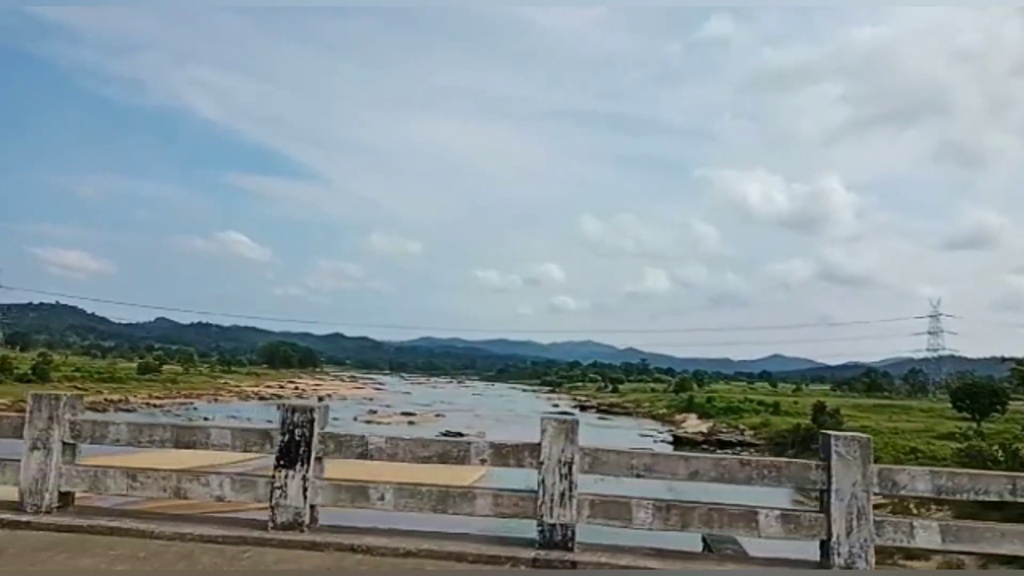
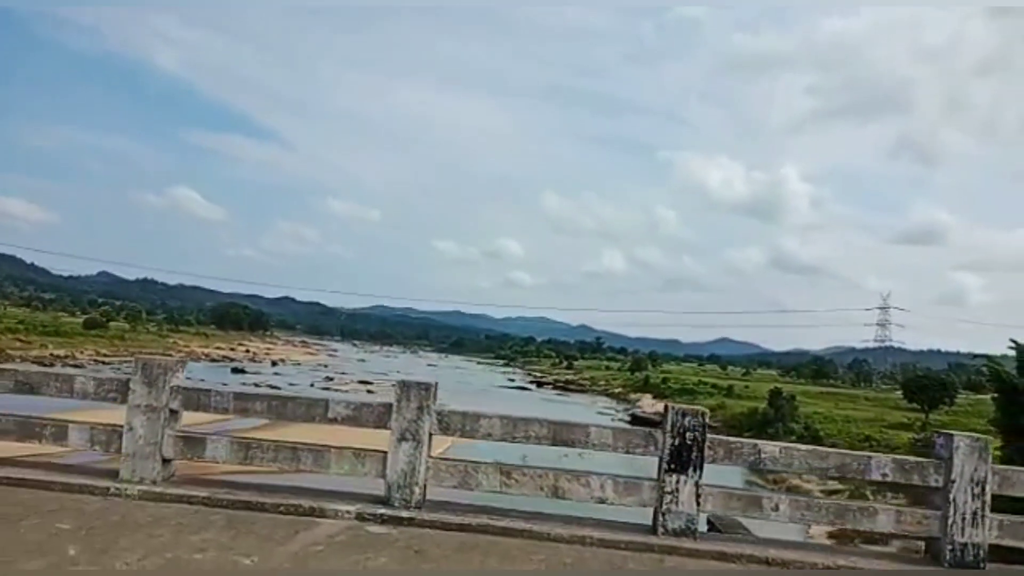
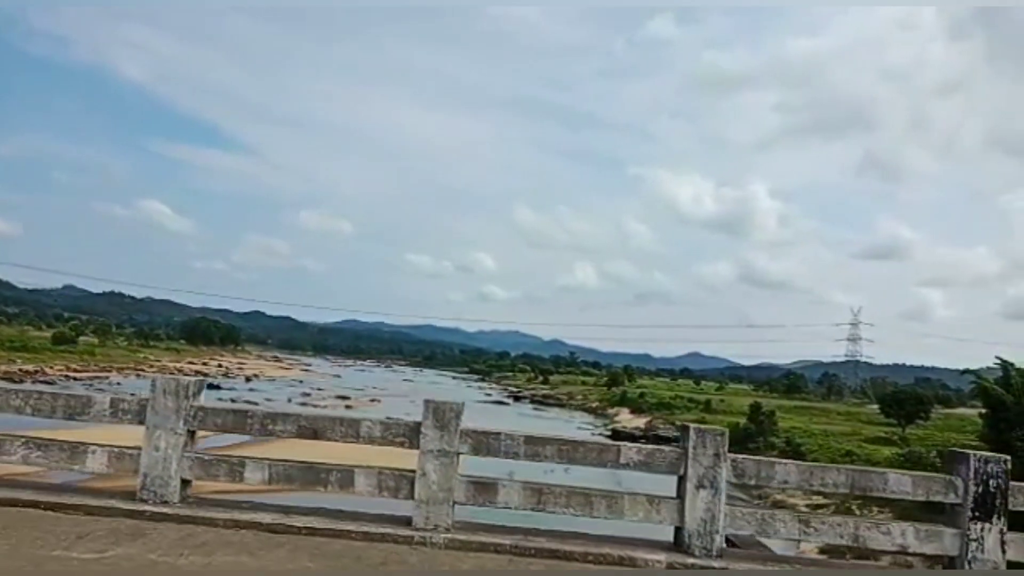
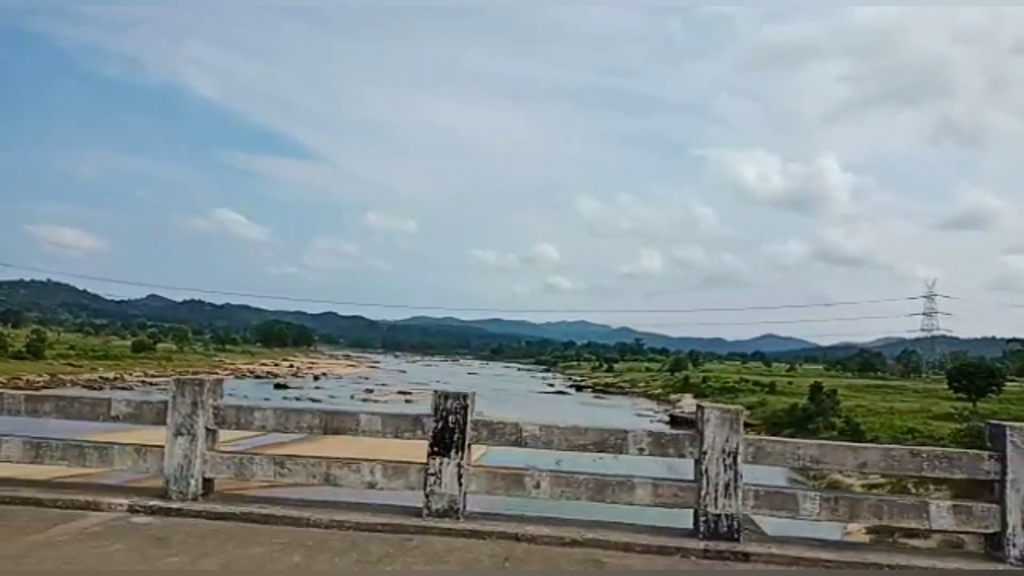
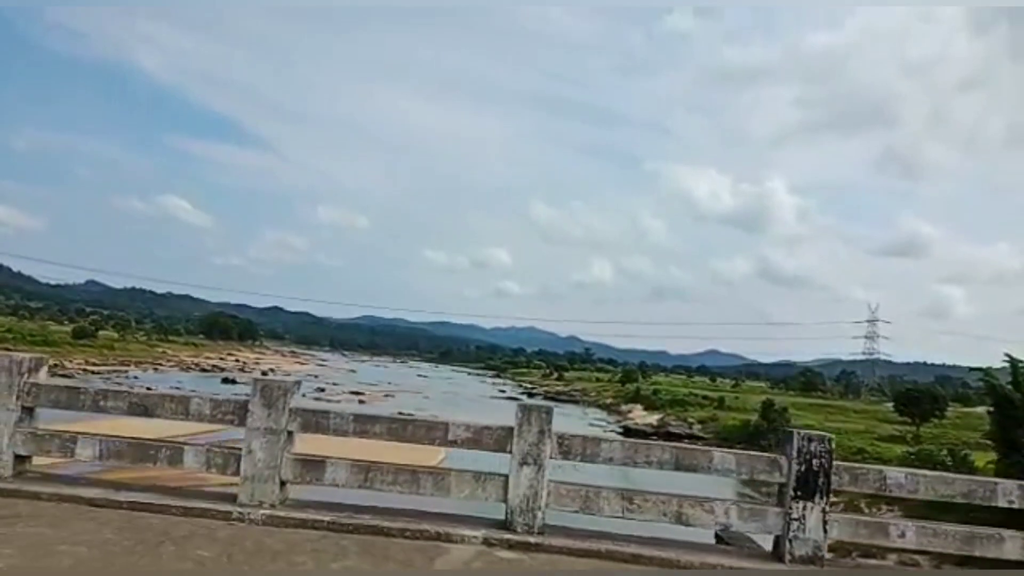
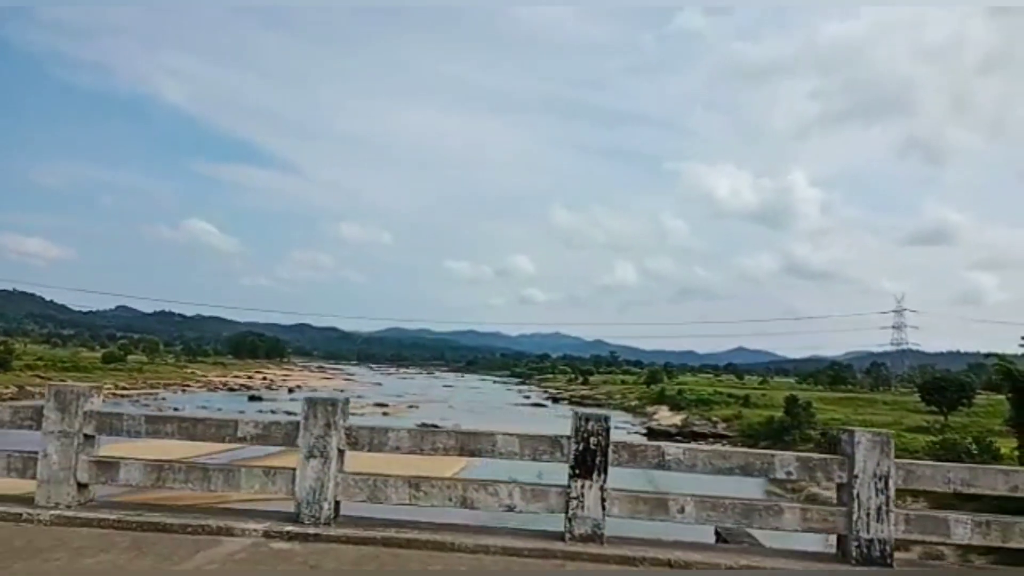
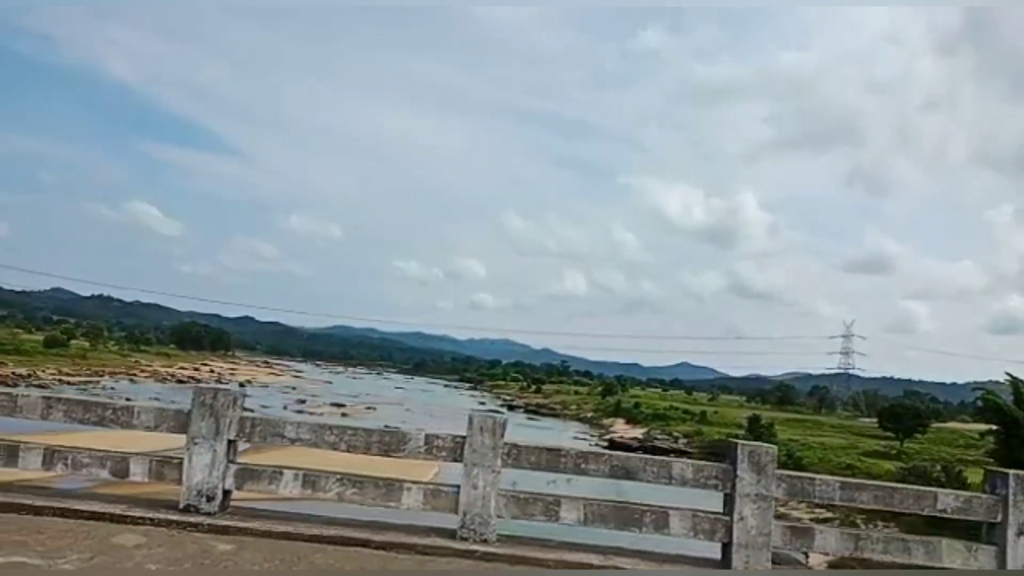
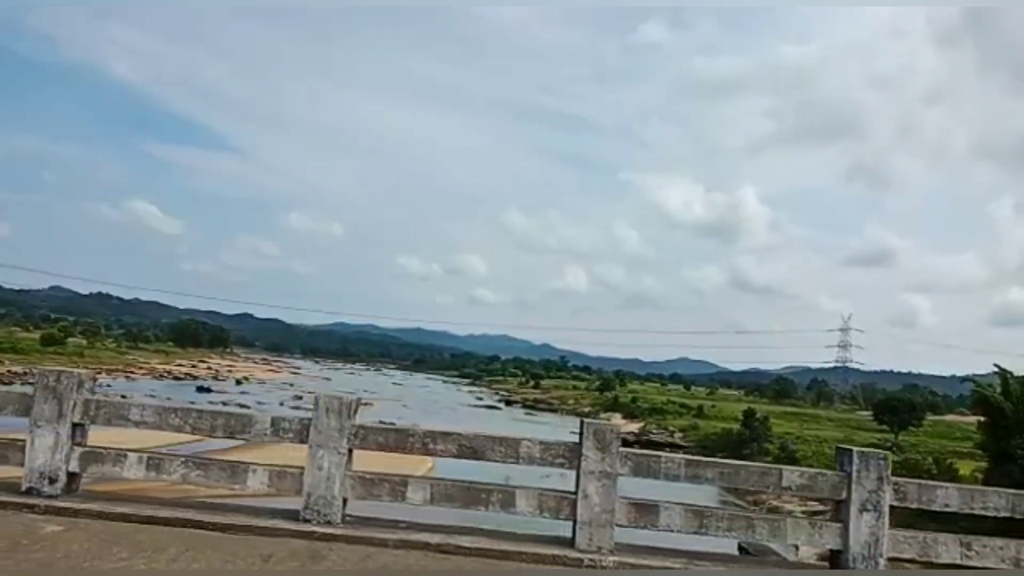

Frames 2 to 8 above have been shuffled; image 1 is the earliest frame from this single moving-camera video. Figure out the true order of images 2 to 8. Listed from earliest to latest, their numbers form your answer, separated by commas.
4, 6, 2, 5, 3, 8, 7
